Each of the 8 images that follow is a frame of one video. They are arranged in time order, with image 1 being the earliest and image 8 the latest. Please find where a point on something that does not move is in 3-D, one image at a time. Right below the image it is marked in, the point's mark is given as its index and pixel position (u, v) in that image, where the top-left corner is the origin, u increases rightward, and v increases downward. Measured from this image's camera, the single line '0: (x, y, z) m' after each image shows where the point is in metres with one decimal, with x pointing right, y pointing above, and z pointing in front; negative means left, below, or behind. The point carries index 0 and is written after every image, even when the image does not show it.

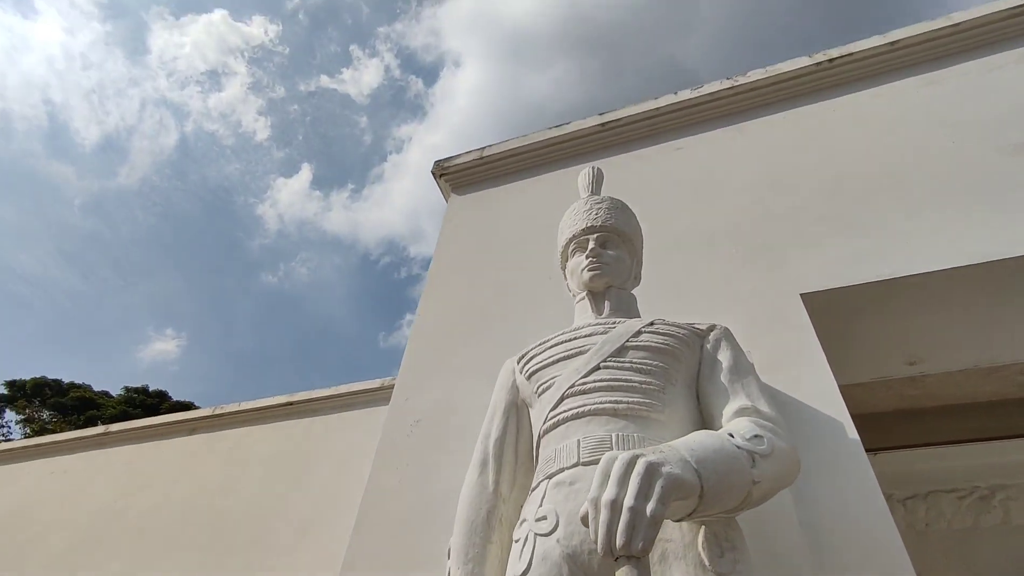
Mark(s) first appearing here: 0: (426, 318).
0: (-0.4, -0.1, +2.4) m
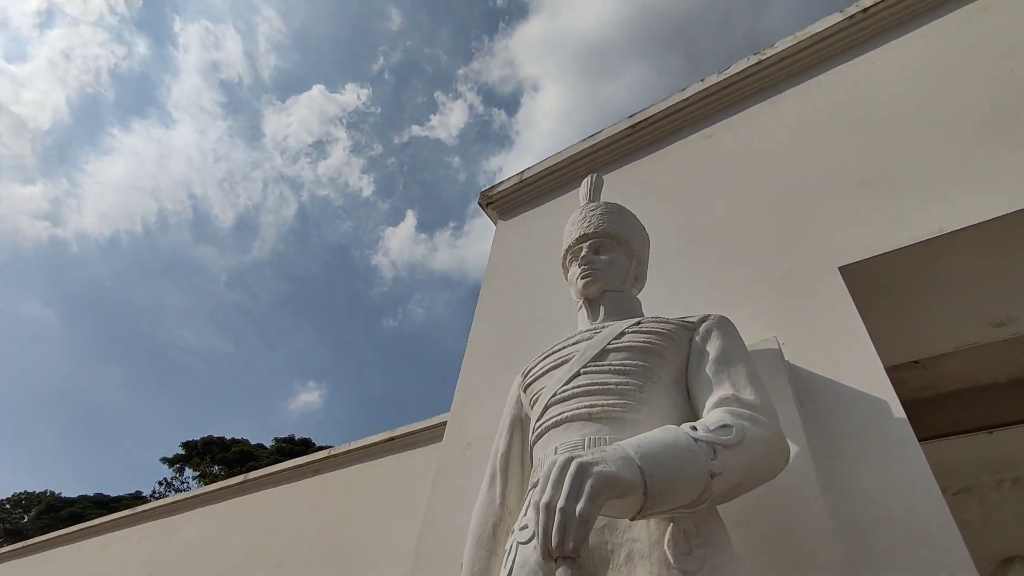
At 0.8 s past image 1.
0: (-0.1, -0.3, +2.4) m
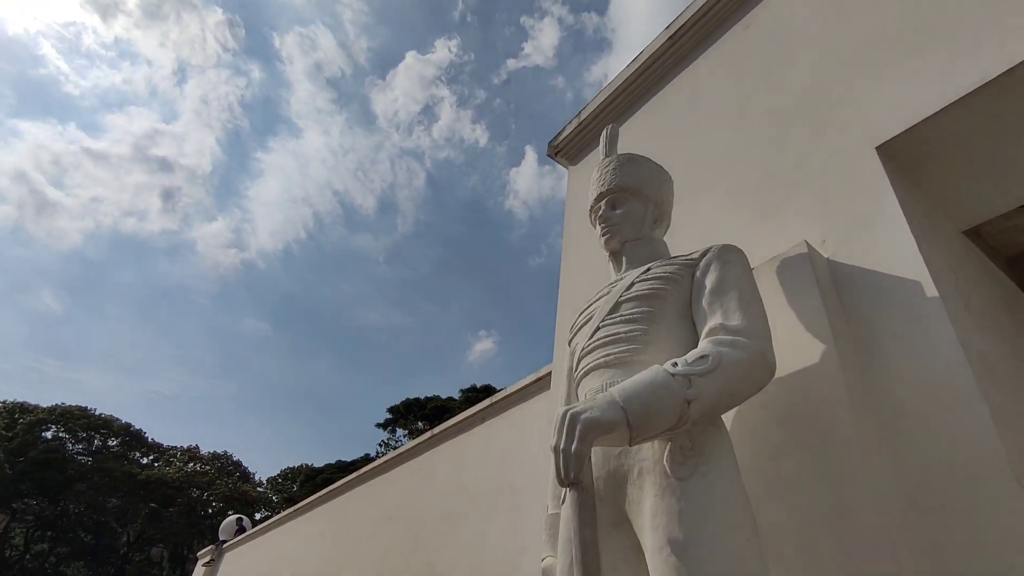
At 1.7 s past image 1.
0: (+0.3, 0.0, +2.7) m
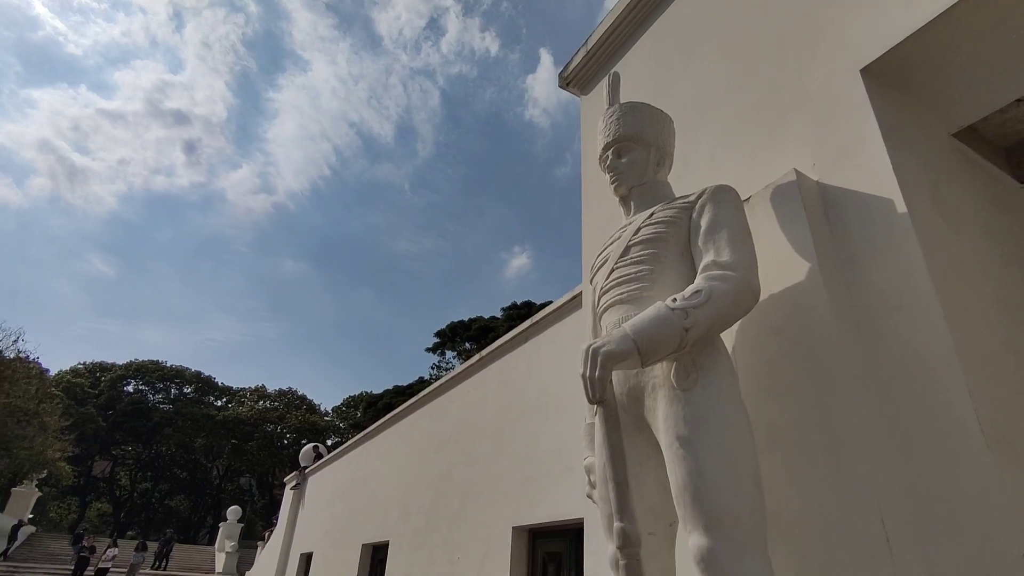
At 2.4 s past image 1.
0: (+0.4, +0.3, +2.9) m
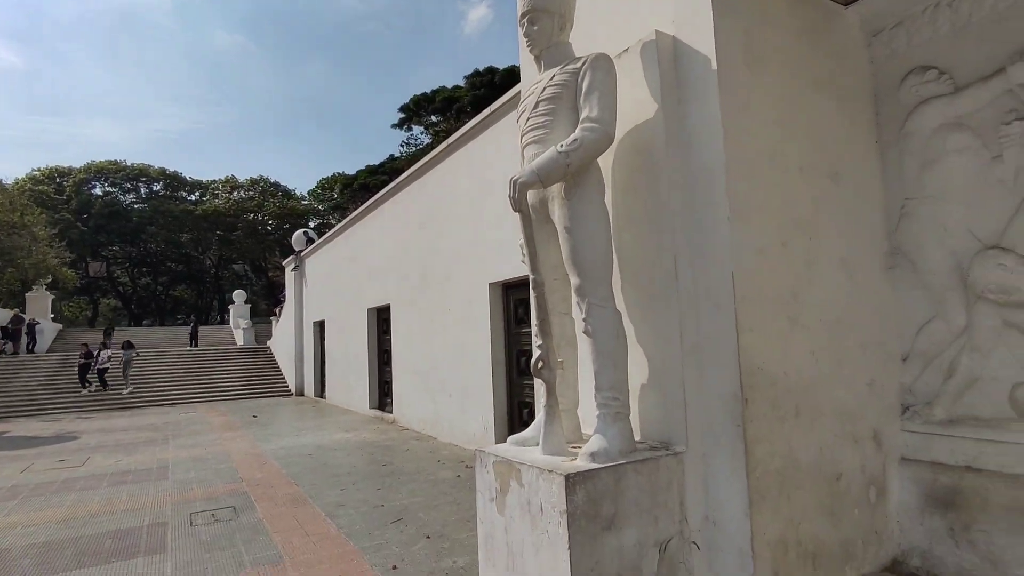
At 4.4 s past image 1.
0: (+0.1, +1.5, +3.4) m
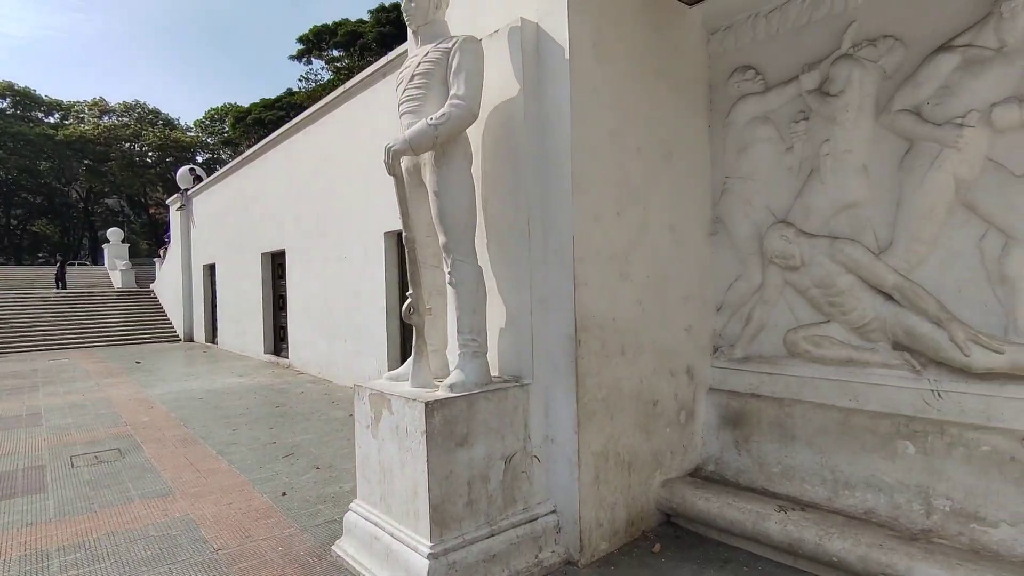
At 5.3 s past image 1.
0: (-0.6, +1.8, +3.6) m
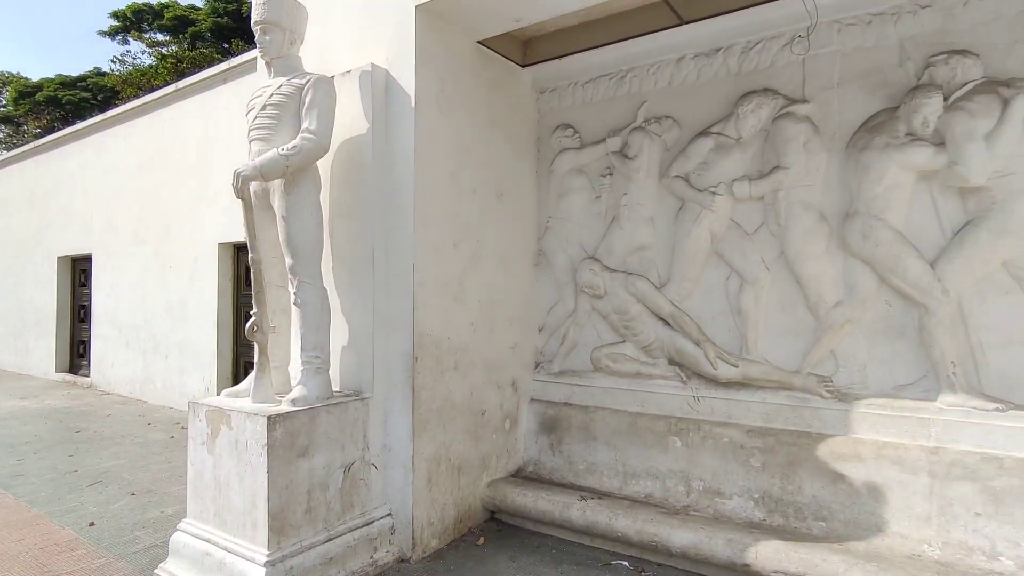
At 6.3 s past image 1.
0: (-1.6, +1.7, +3.6) m
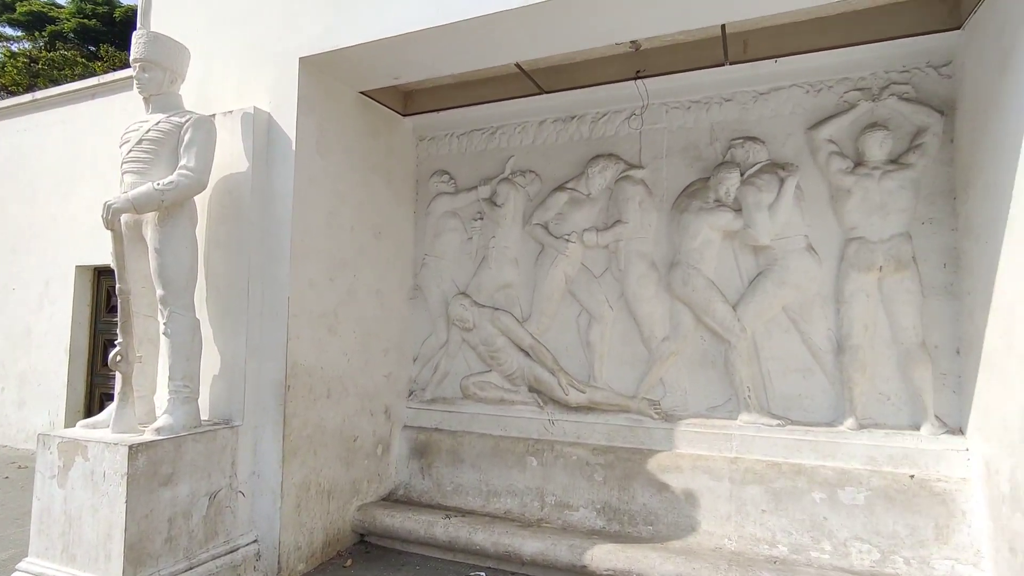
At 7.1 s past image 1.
0: (-2.3, +1.5, +3.6) m
